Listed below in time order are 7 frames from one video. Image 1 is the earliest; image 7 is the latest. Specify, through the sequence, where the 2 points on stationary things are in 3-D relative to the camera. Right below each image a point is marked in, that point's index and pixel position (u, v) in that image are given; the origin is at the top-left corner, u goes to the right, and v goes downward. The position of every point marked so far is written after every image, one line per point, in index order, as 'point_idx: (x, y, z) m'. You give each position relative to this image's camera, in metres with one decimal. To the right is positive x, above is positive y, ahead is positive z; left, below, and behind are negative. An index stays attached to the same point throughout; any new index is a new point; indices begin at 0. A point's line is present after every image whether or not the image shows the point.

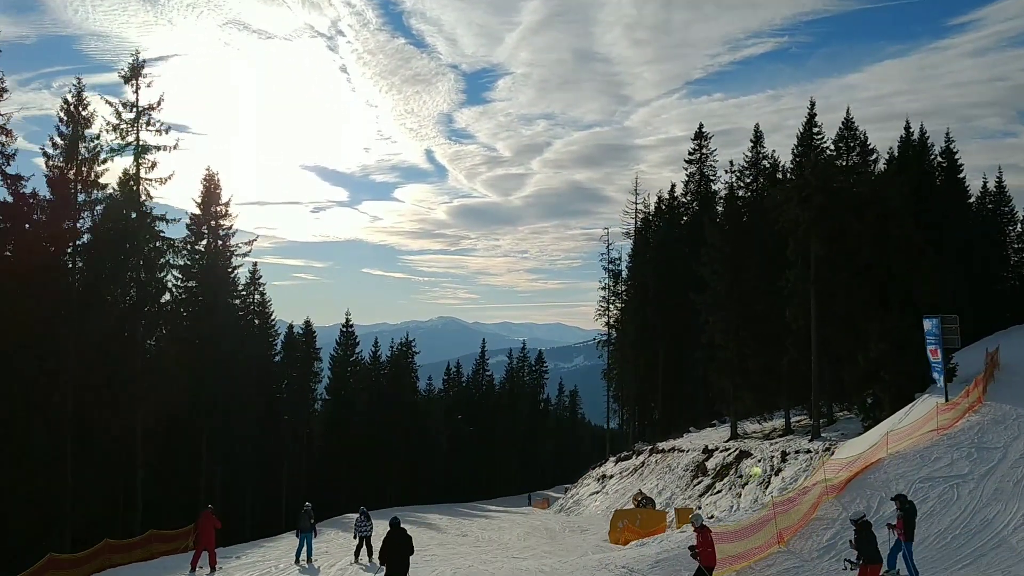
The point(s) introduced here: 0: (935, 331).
0: (+10.6, -1.1, +17.3) m
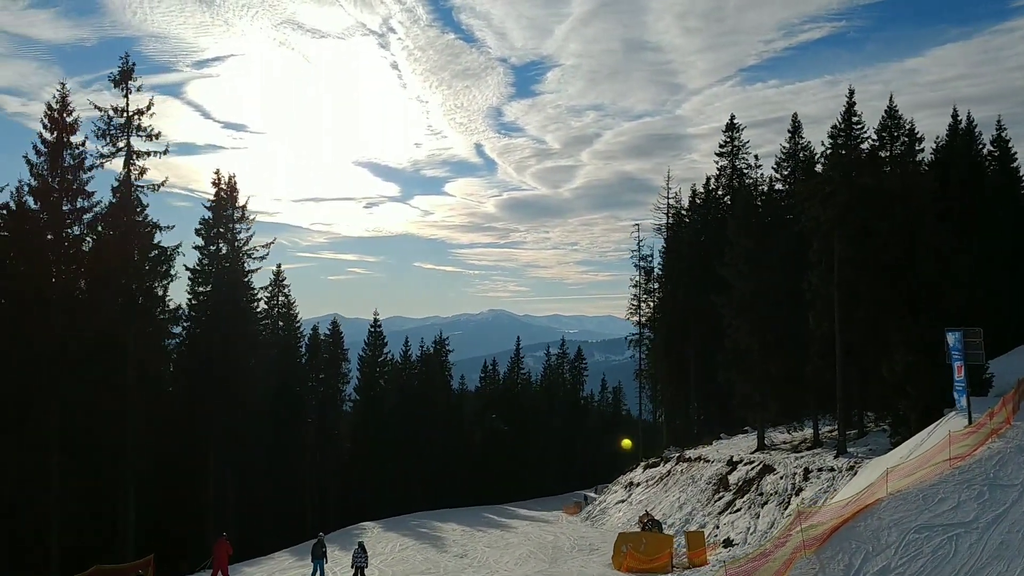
0: (+10.1, -1.3, +15.6) m
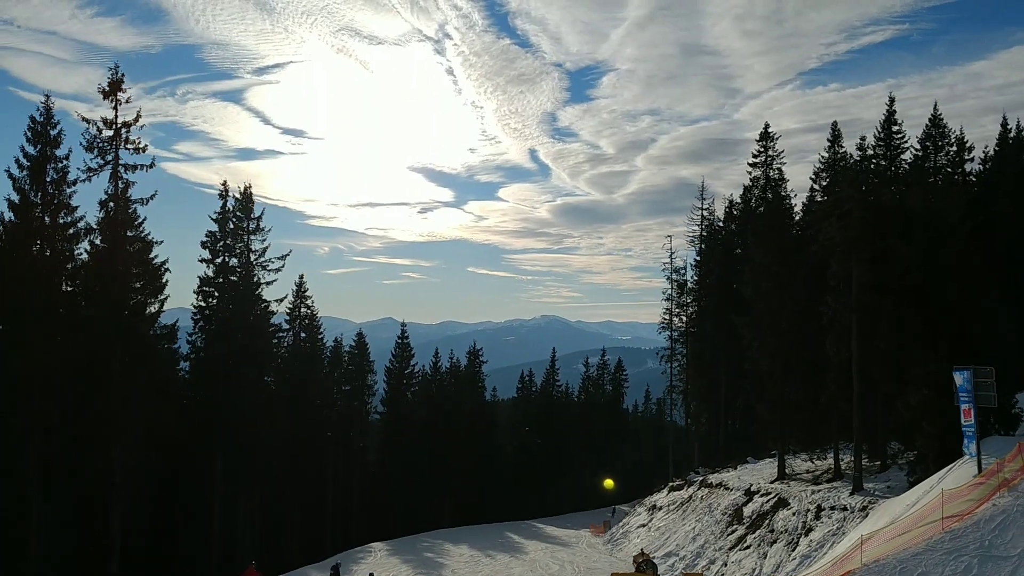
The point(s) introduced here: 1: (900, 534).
0: (+9.3, -2.0, +14.0) m
1: (+7.0, -4.5, +12.4) m
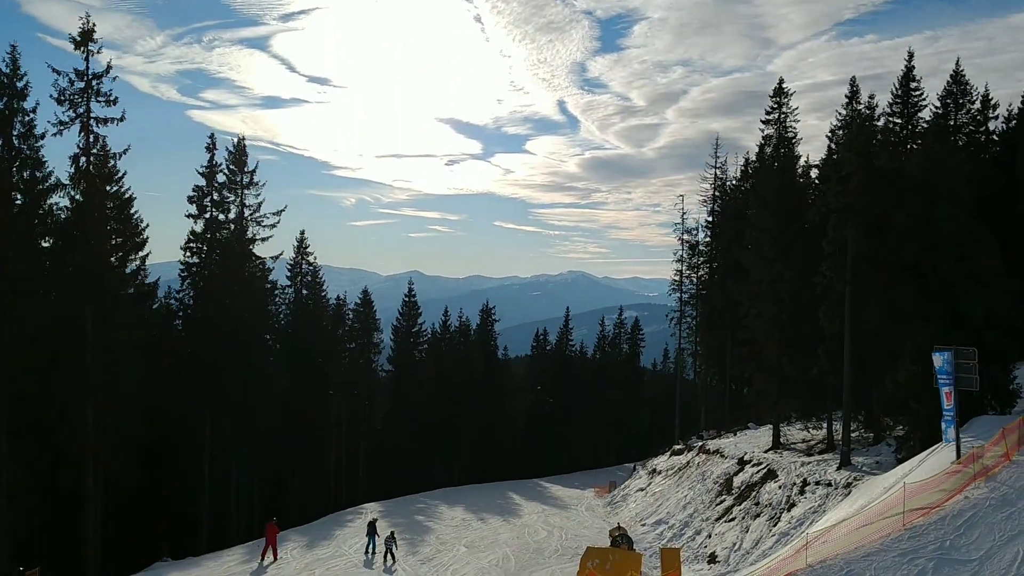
0: (+8.4, -1.5, +13.2) m
1: (+6.1, -4.1, +11.8) m
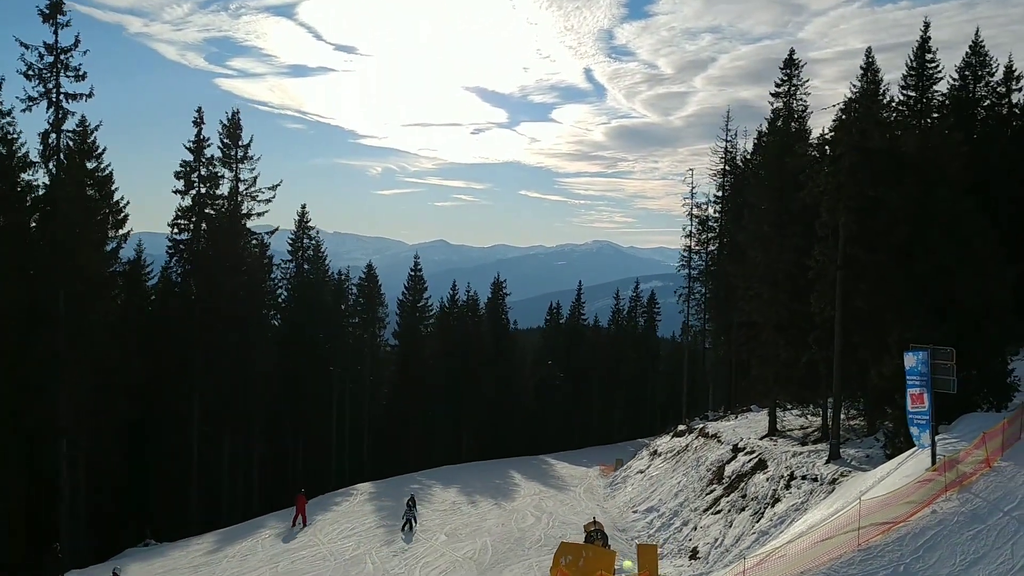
0: (+7.4, -1.4, +12.3) m
1: (+5.0, -4.1, +11.0) m
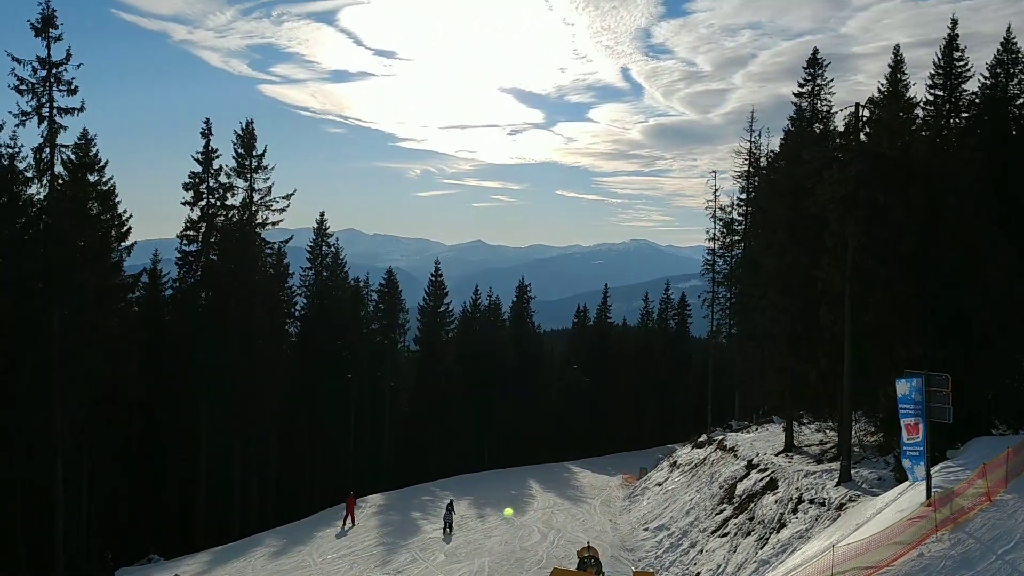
0: (+6.8, -1.8, +11.3) m
1: (+4.4, -4.5, +10.2) m
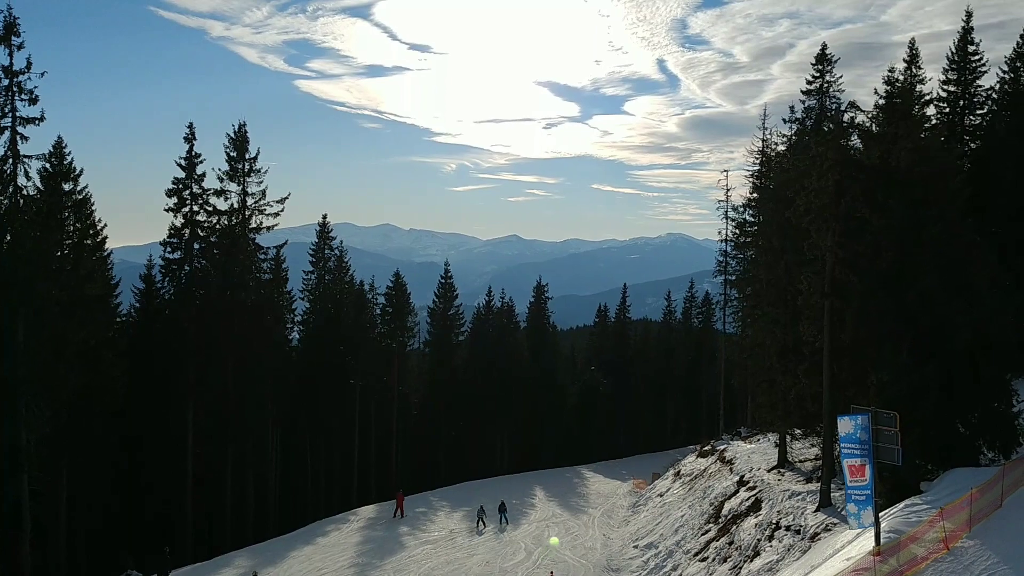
0: (+5.4, -2.3, +10.4) m
1: (+3.0, -5.0, +9.3) m
